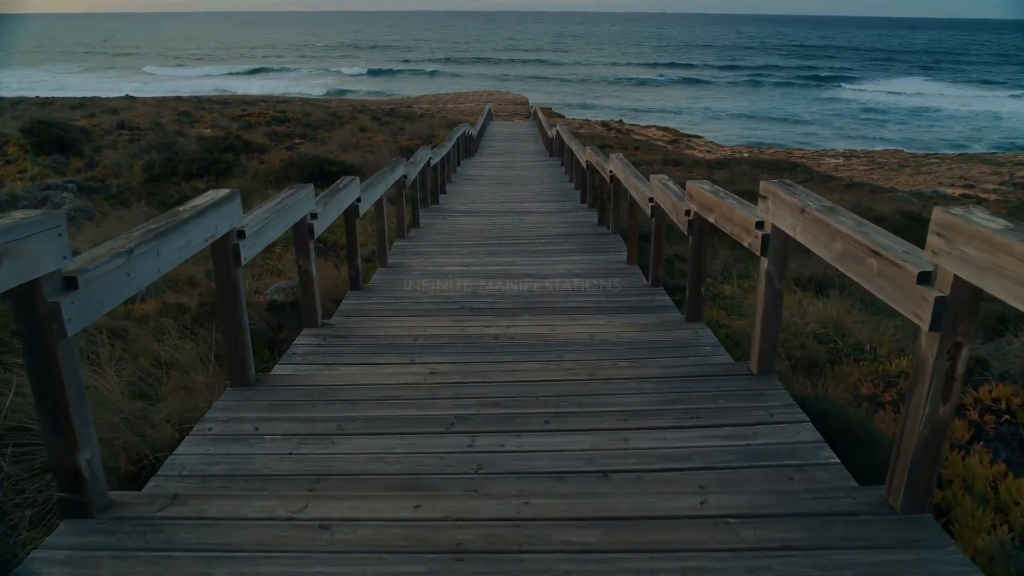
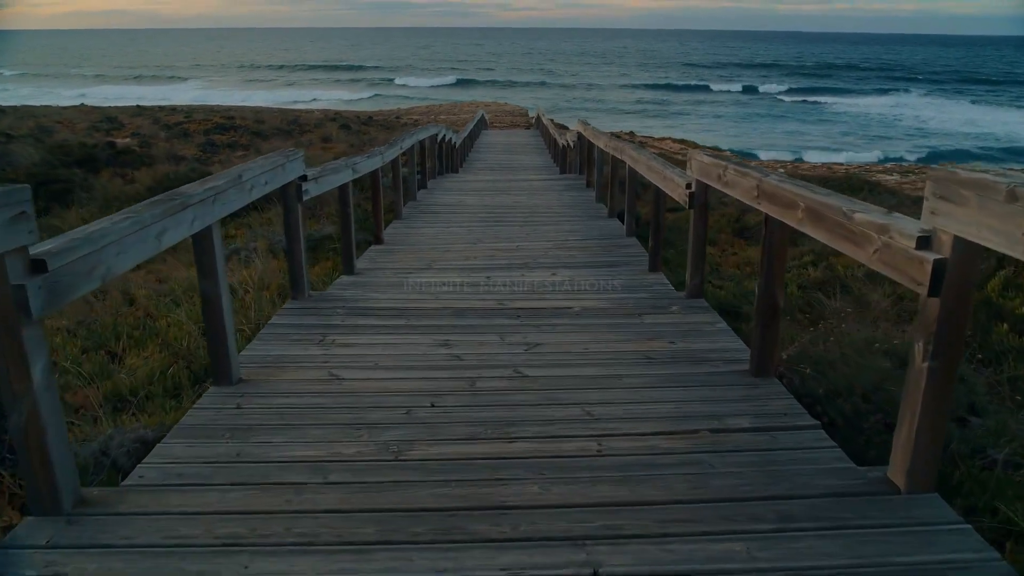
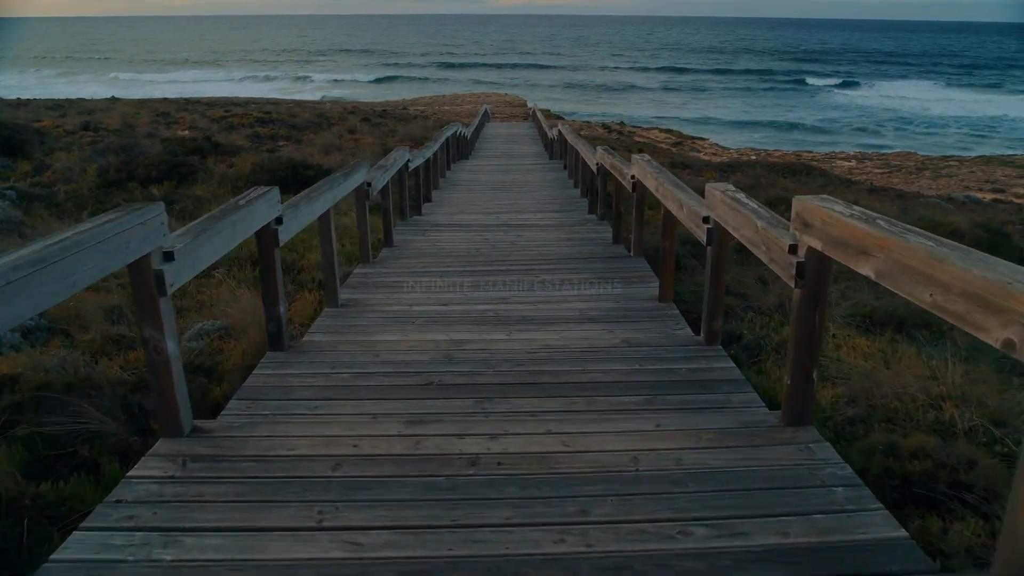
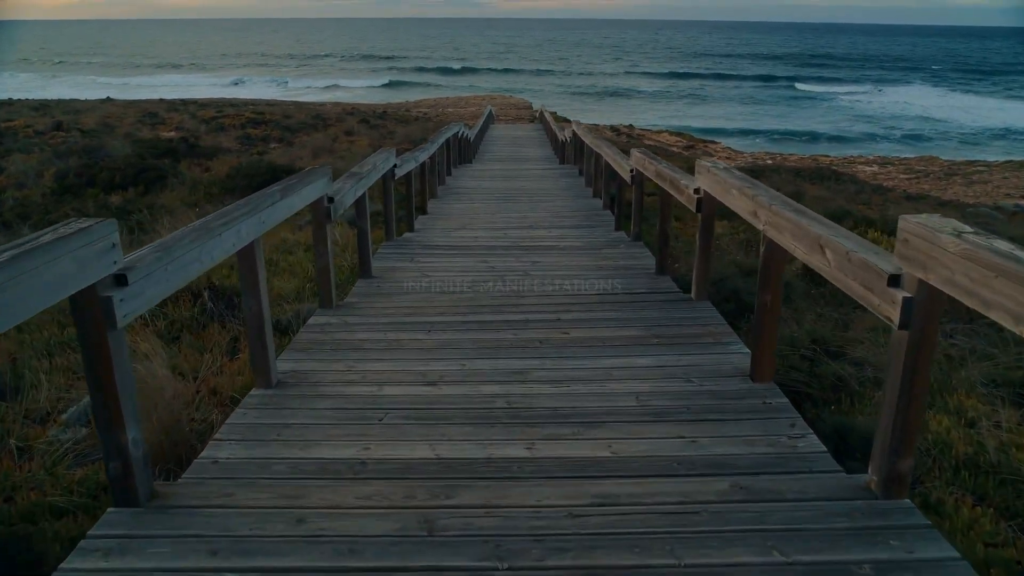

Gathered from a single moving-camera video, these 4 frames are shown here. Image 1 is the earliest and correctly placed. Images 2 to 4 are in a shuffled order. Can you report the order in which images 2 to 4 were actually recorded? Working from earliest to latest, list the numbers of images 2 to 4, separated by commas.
3, 4, 2
